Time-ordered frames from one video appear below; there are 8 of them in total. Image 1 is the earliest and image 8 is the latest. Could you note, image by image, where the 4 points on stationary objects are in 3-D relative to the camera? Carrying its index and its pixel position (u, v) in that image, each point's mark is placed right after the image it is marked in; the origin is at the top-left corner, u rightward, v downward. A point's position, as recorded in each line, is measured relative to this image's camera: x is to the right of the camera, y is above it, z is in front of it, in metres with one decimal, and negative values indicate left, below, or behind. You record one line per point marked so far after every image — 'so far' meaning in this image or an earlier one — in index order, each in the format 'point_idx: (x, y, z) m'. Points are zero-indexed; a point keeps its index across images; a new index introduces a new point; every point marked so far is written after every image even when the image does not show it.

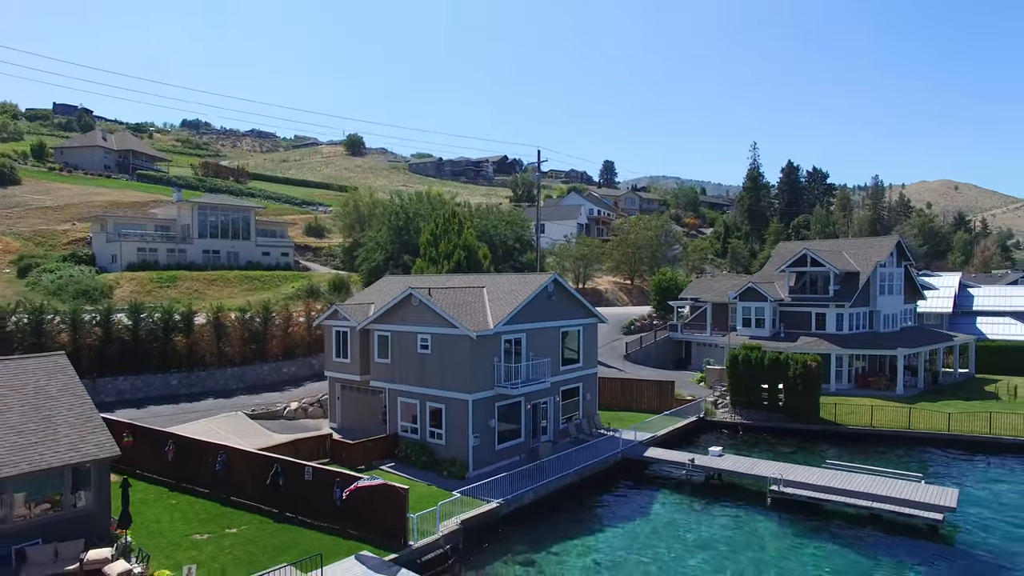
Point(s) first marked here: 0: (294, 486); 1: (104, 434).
0: (-5.3, -4.8, +16.3) m
1: (-8.9, -3.2, +14.4) m
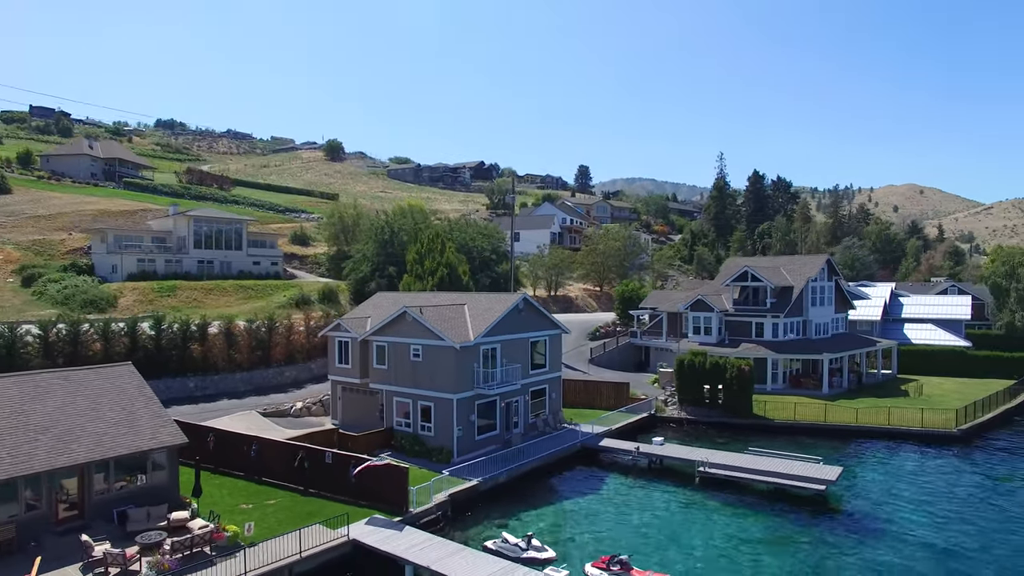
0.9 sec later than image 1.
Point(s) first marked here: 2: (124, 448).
0: (-6.0, -5.5, +20.7) m
1: (-9.5, -3.9, +18.6) m
2: (-10.0, -4.1, +17.2) m
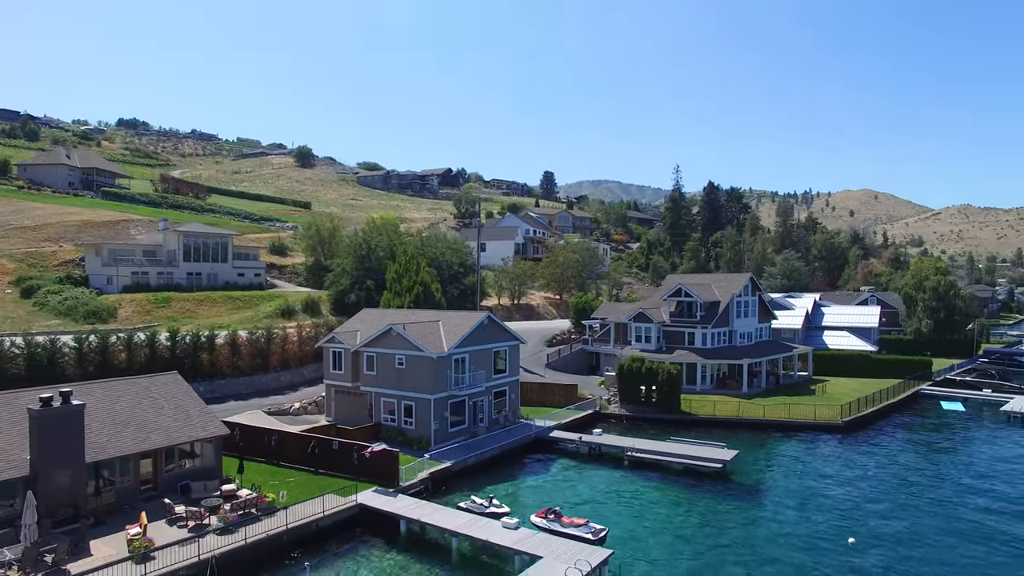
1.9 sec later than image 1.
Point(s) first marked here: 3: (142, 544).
0: (-7.4, -6.5, +26.5) m
1: (-10.8, -4.9, +24.3) m
2: (-11.1, -5.0, +22.8) m
3: (-10.1, -6.9, +18.1) m
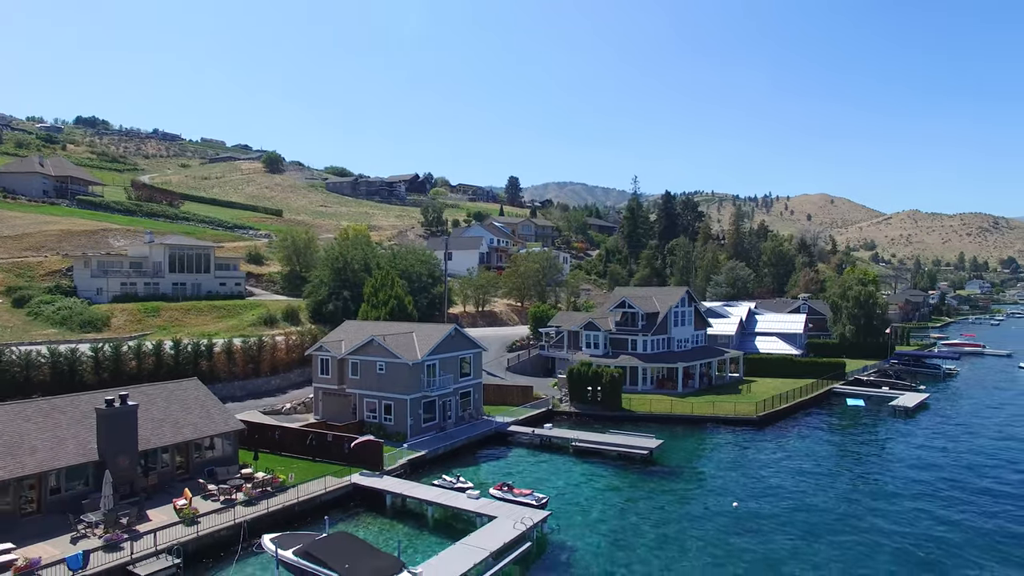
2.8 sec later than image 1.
0: (-9.2, -7.5, +32.1) m
1: (-12.4, -5.8, +29.7) m
2: (-12.7, -6.0, +28.2) m
3: (-11.4, -7.8, +23.6) m
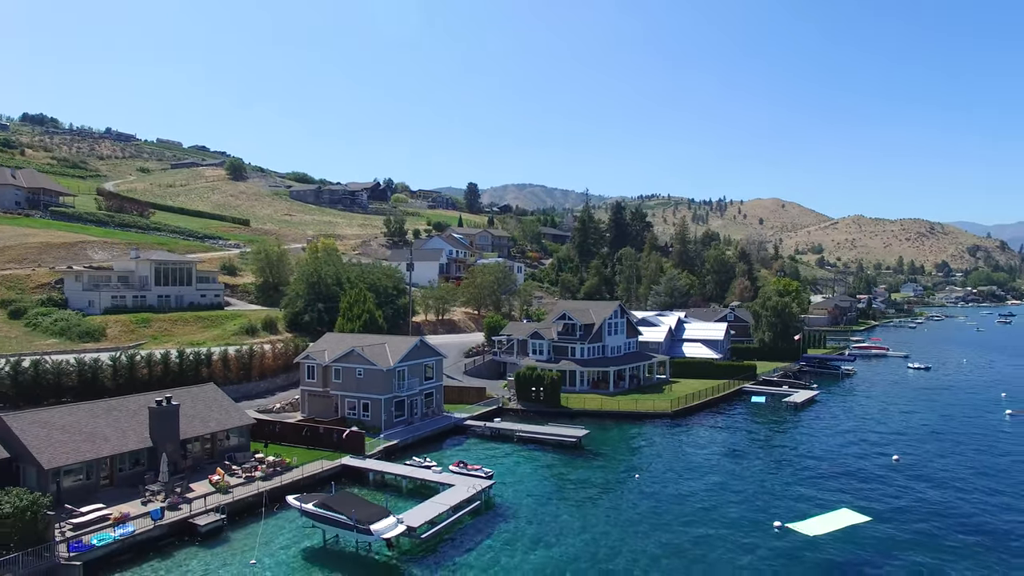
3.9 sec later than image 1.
0: (-11.9, -8.8, +40.1) m
1: (-15.0, -7.2, +37.5) m
2: (-15.2, -7.3, +36.0) m
3: (-13.7, -9.2, +31.5) m
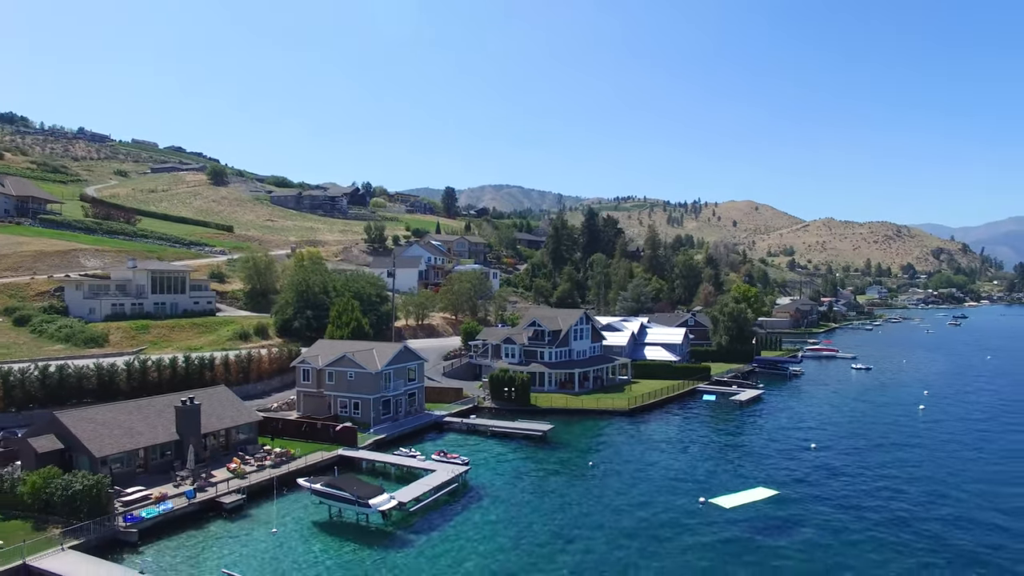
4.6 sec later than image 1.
0: (-13.8, -9.8, +45.8) m
1: (-16.8, -8.1, +43.2) m
2: (-16.9, -8.3, +41.7) m
3: (-15.2, -10.1, +37.2) m
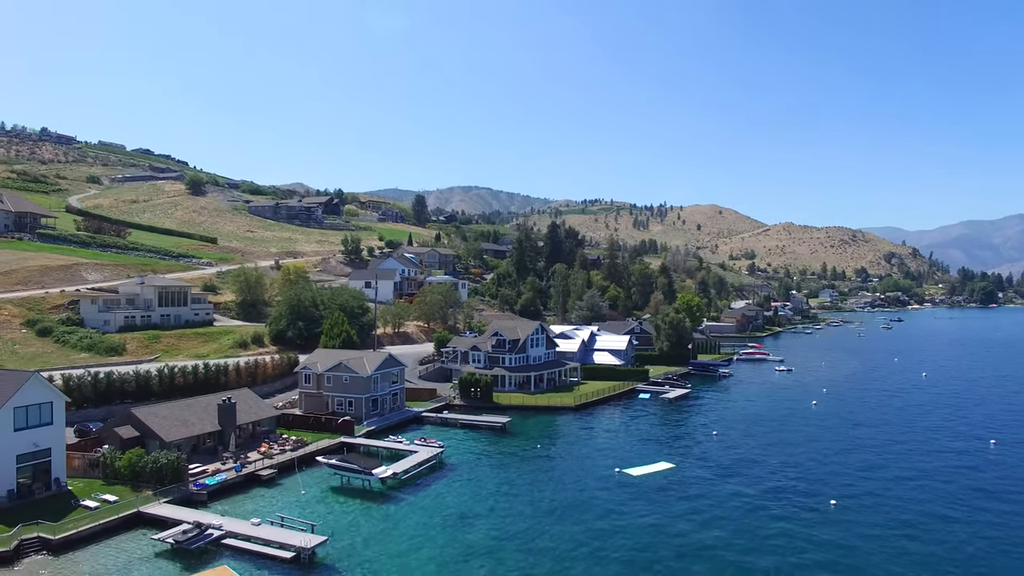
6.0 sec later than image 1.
0: (-16.8, -11.6, +57.4) m
1: (-19.7, -9.9, +54.6) m
2: (-19.8, -10.1, +53.1) m
3: (-17.9, -11.9, +48.7) m
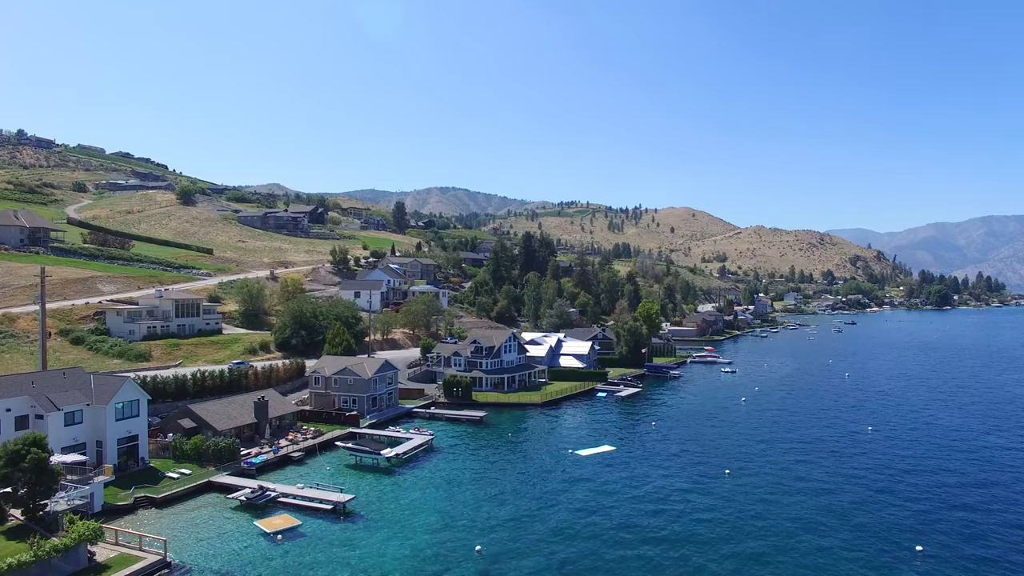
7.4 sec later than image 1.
0: (-19.4, -13.6, +70.2) m
1: (-22.1, -11.9, +67.3) m
2: (-22.2, -12.1, +65.8) m
3: (-20.1, -13.9, +61.5) m
